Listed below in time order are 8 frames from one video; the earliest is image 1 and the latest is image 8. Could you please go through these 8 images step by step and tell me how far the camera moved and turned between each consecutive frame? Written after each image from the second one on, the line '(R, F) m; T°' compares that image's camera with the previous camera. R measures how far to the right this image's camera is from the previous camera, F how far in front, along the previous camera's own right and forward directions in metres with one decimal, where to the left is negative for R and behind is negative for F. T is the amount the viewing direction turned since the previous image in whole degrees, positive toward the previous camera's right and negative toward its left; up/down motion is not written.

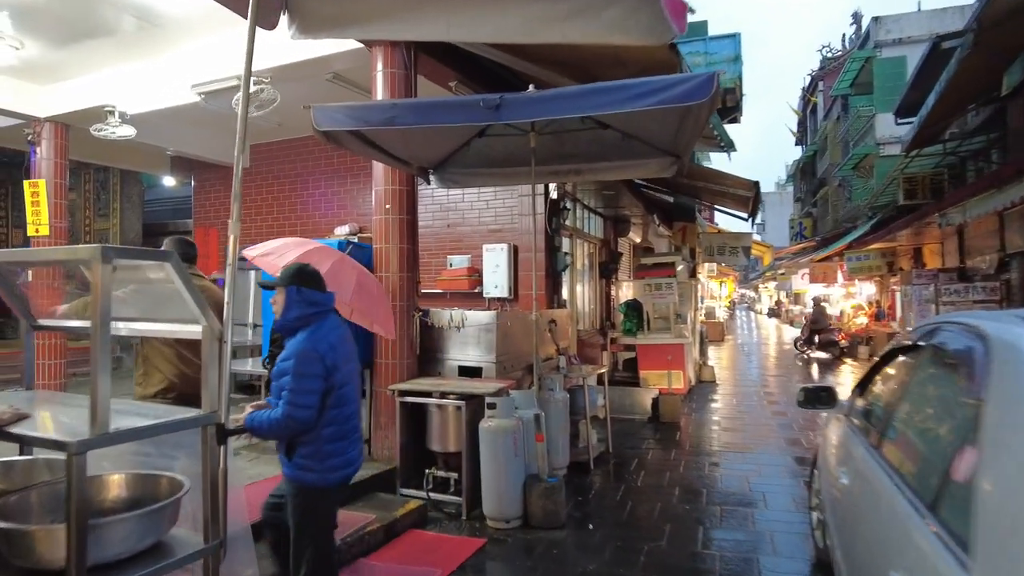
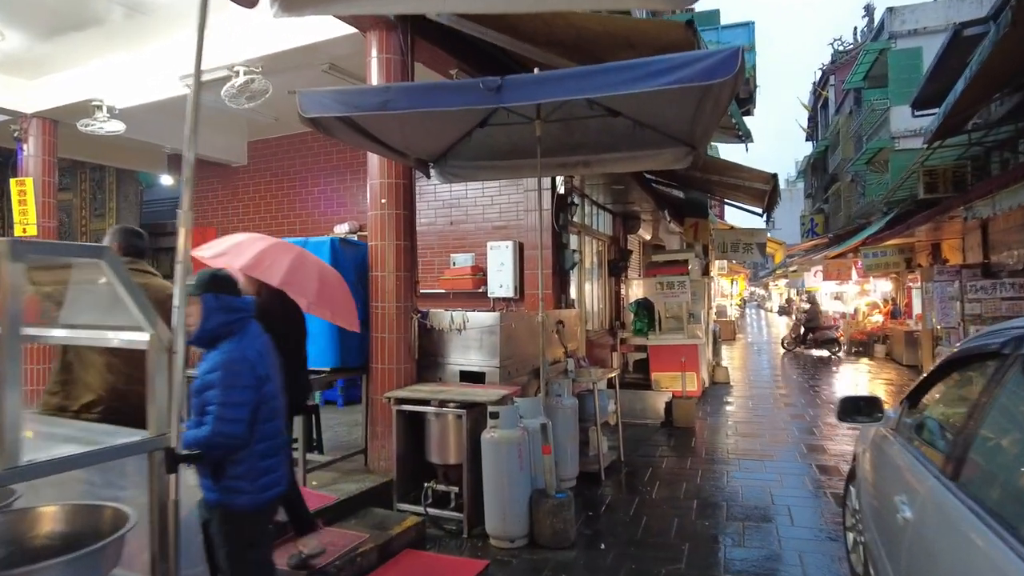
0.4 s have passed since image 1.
(0.0, +0.3) m; -1°
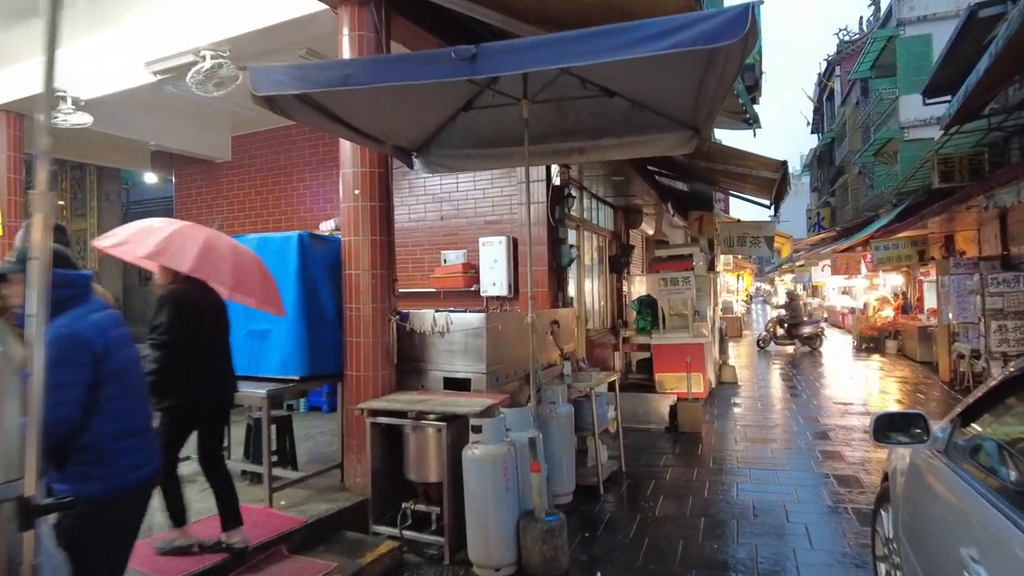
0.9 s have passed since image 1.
(+0.1, +0.4) m; 0°
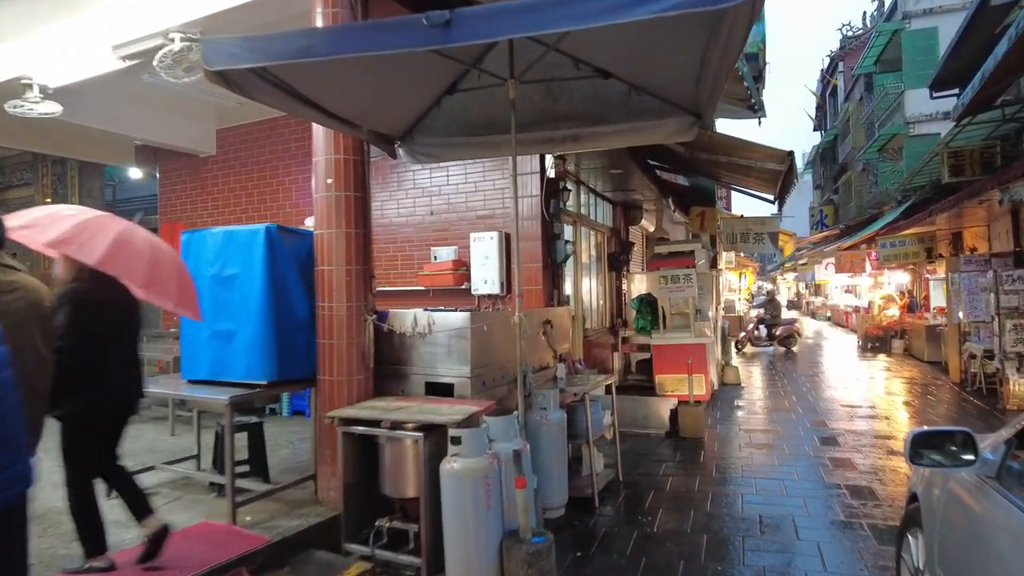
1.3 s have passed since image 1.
(+0.1, +0.4) m; 0°
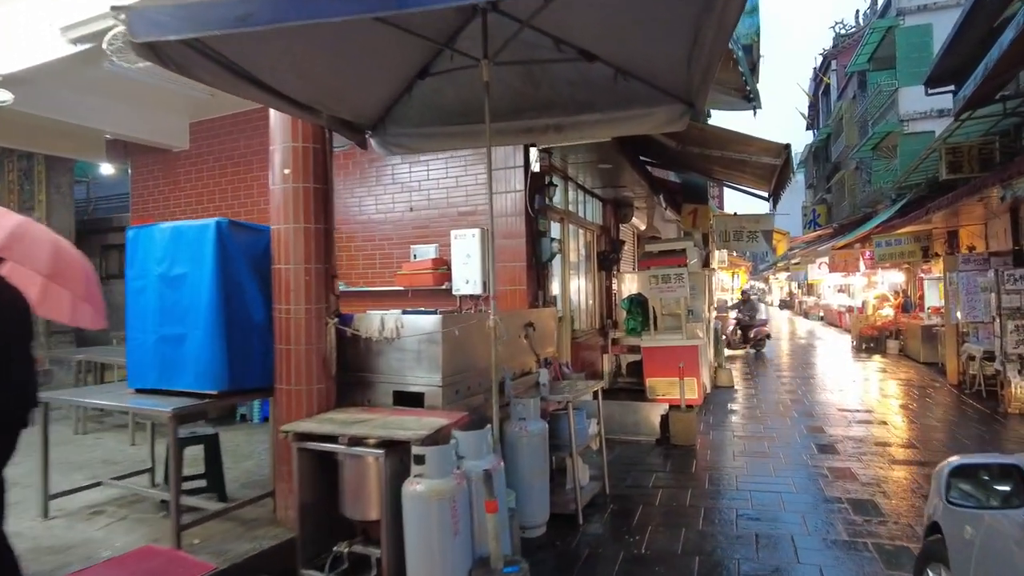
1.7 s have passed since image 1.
(+0.1, +0.3) m; +1°
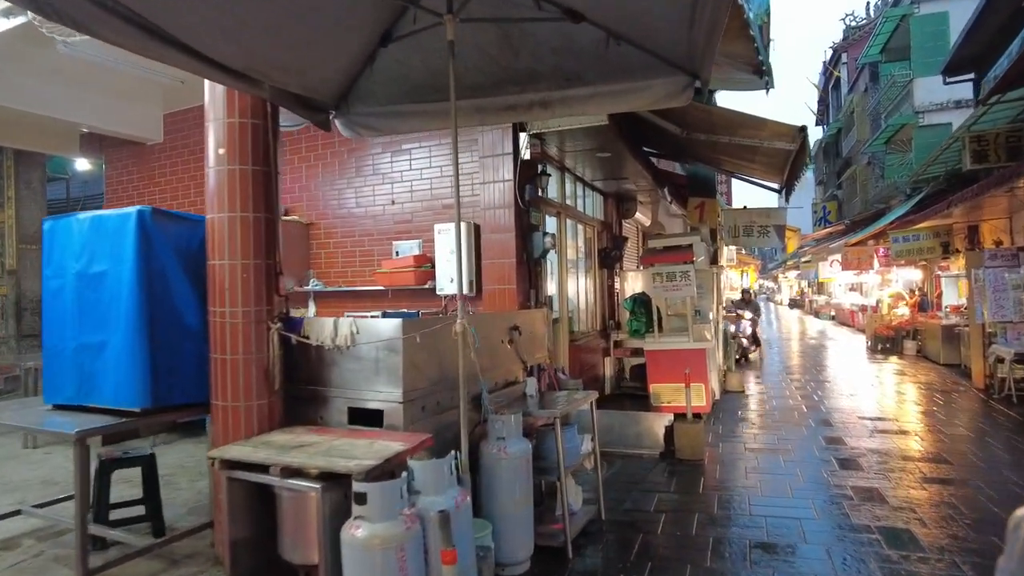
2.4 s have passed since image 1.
(+0.2, +0.6) m; -1°
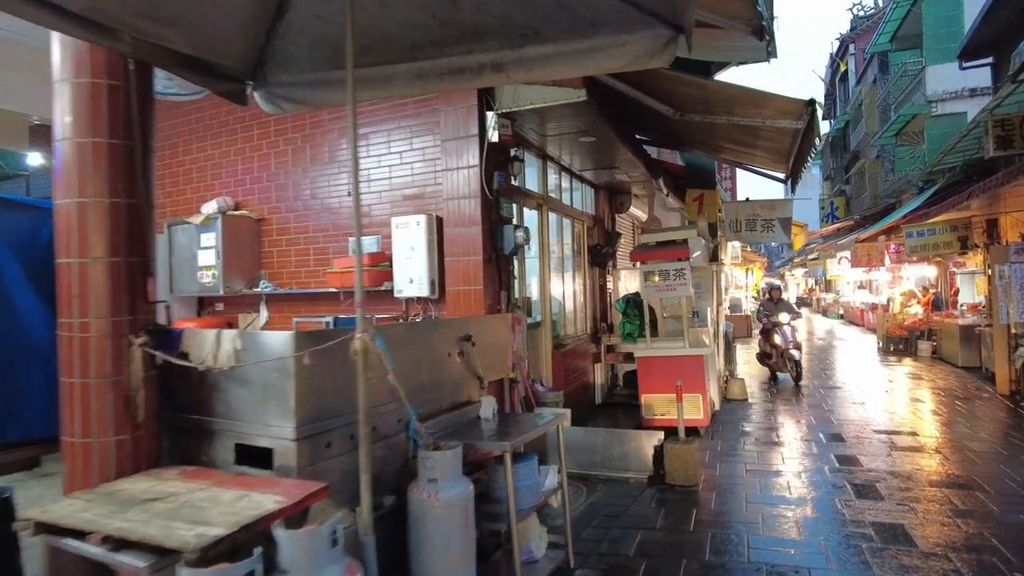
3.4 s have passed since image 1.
(+0.3, +0.7) m; -1°
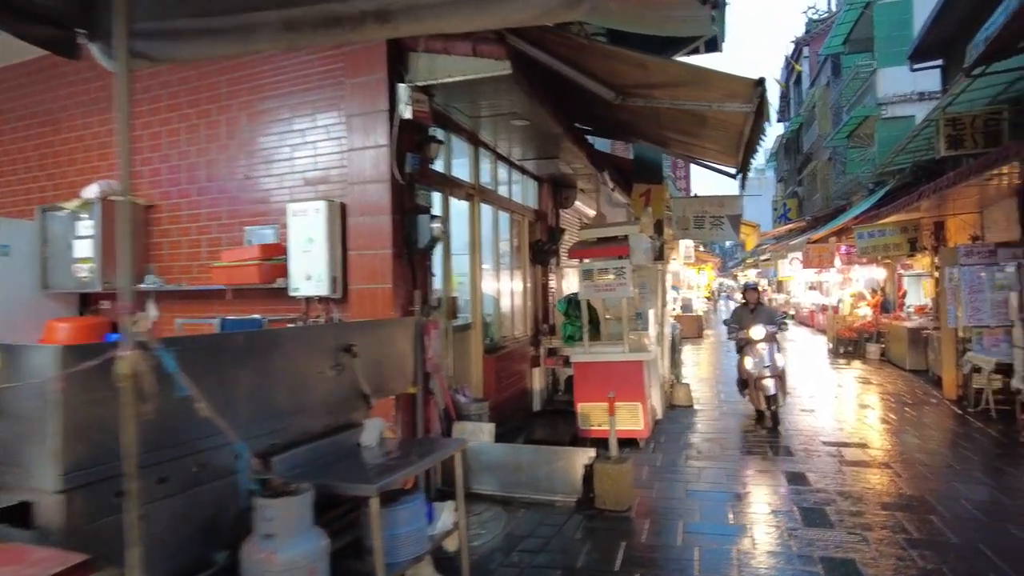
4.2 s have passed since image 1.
(+0.3, +0.6) m; +3°
